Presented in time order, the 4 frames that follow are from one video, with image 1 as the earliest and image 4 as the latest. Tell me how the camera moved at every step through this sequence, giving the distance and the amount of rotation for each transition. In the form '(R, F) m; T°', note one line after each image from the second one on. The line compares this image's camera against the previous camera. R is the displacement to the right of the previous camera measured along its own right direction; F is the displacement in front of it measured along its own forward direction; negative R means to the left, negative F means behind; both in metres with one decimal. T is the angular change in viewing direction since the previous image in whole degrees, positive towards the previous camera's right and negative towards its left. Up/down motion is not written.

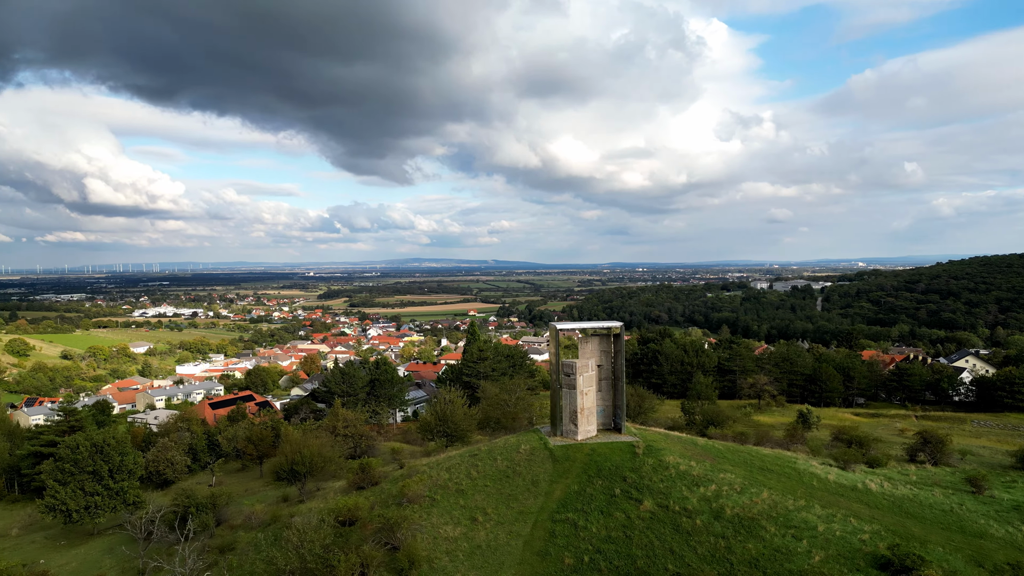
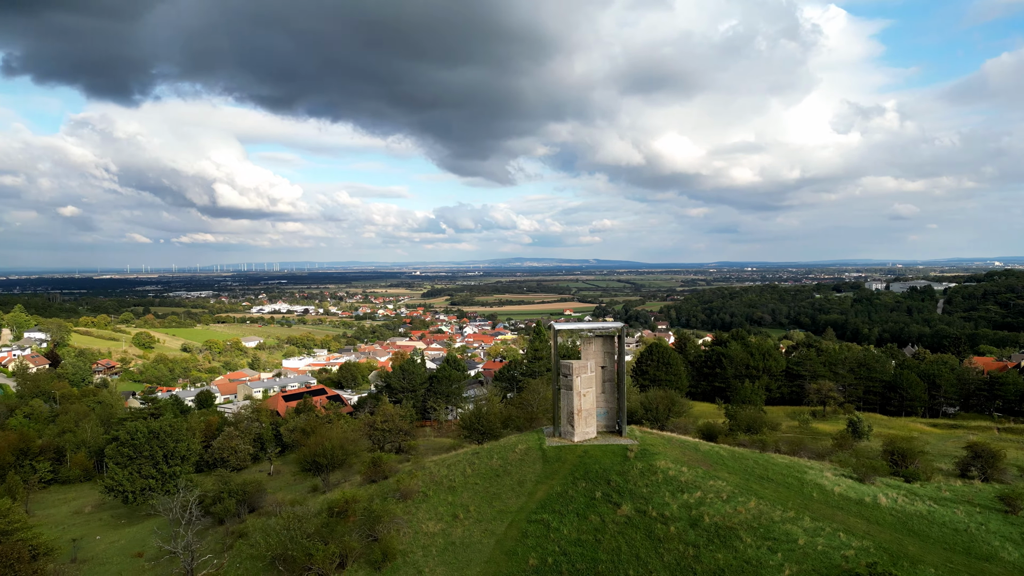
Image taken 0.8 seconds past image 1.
(+2.8, +0.1) m; -8°
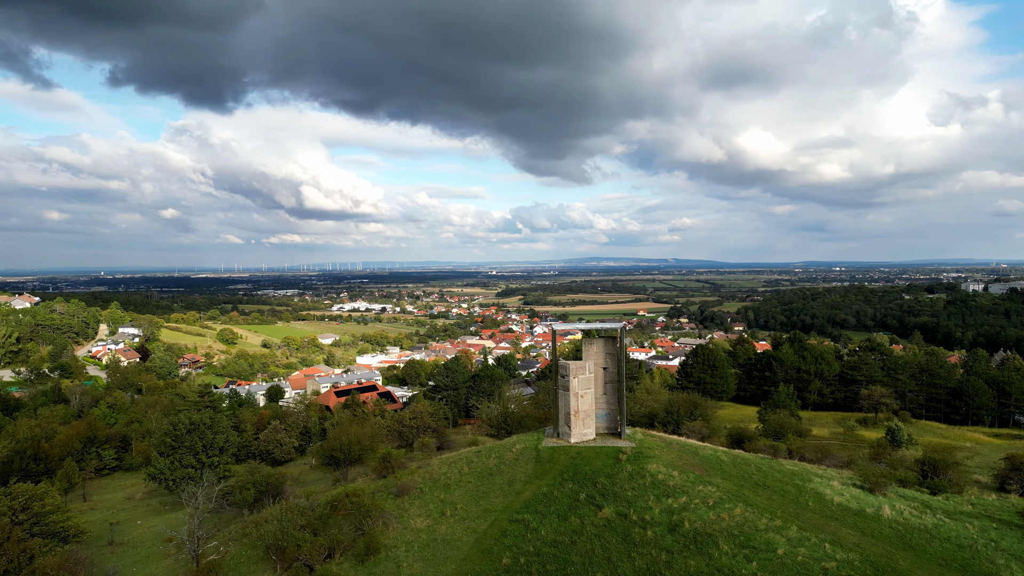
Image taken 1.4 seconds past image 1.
(+2.1, +0.1) m; -6°
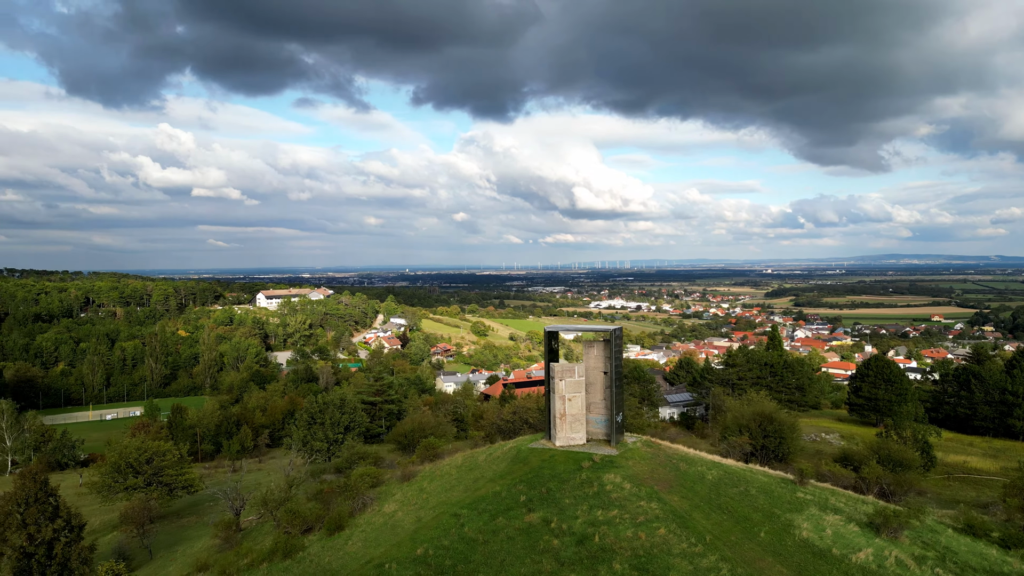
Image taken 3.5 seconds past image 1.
(+7.2, +1.0) m; -20°
